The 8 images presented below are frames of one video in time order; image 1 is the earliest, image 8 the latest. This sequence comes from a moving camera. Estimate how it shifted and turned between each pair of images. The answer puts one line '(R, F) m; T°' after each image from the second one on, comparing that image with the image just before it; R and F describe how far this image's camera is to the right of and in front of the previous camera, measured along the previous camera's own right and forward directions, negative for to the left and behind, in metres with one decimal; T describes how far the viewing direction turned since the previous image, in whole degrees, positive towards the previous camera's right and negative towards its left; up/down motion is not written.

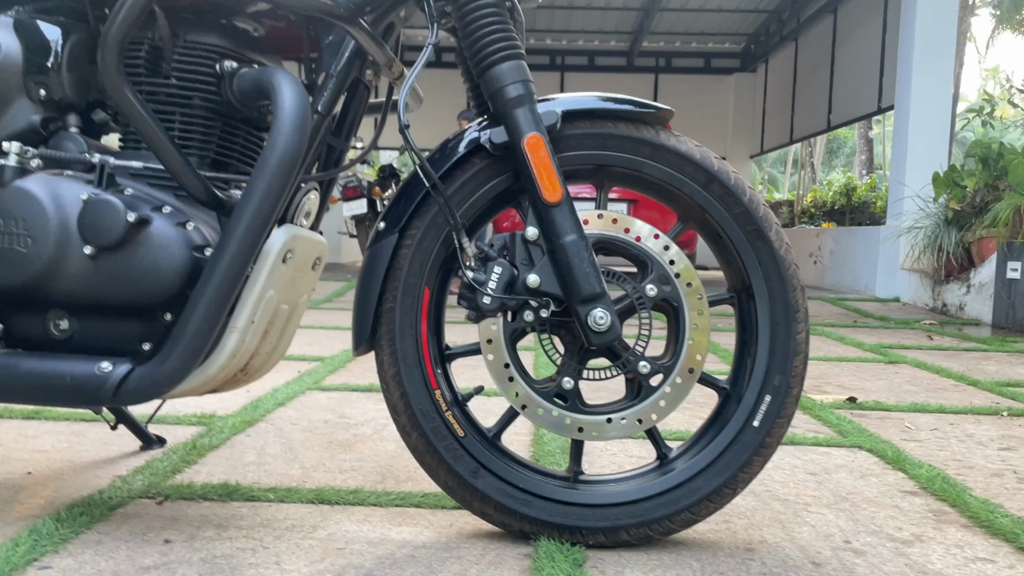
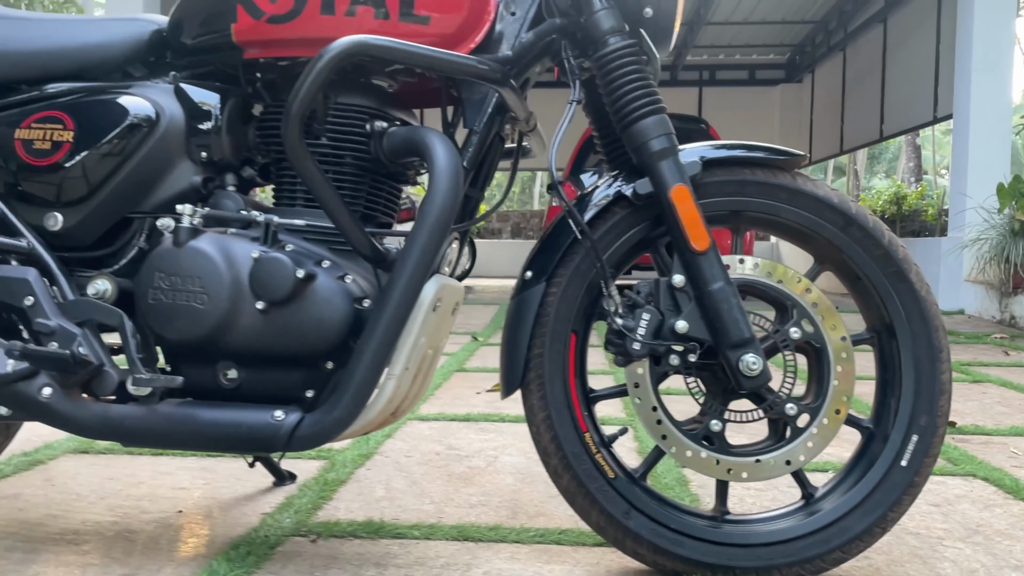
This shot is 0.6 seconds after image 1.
(-0.2, 0.0) m; -3°
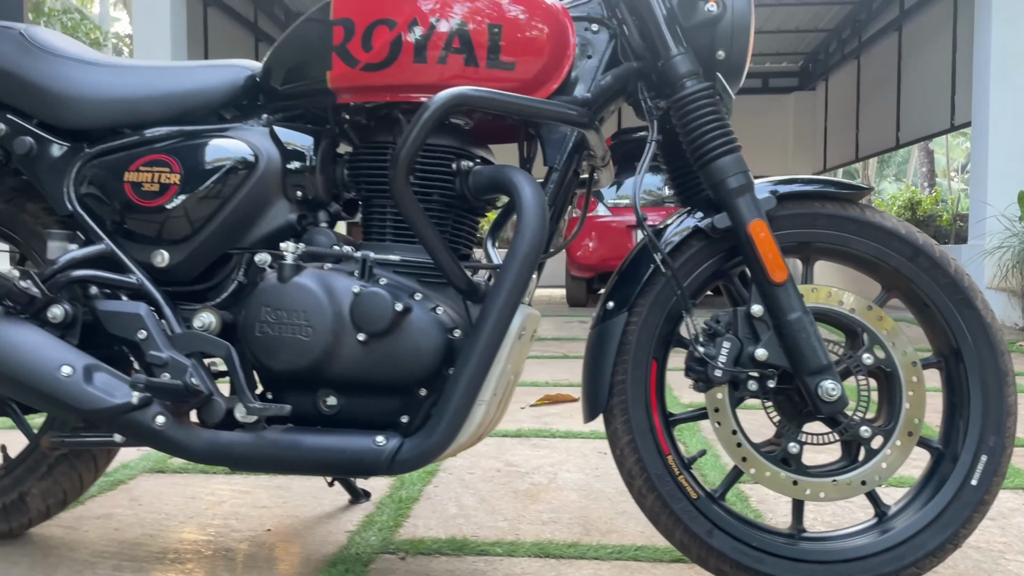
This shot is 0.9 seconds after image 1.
(-0.1, -0.1) m; -1°
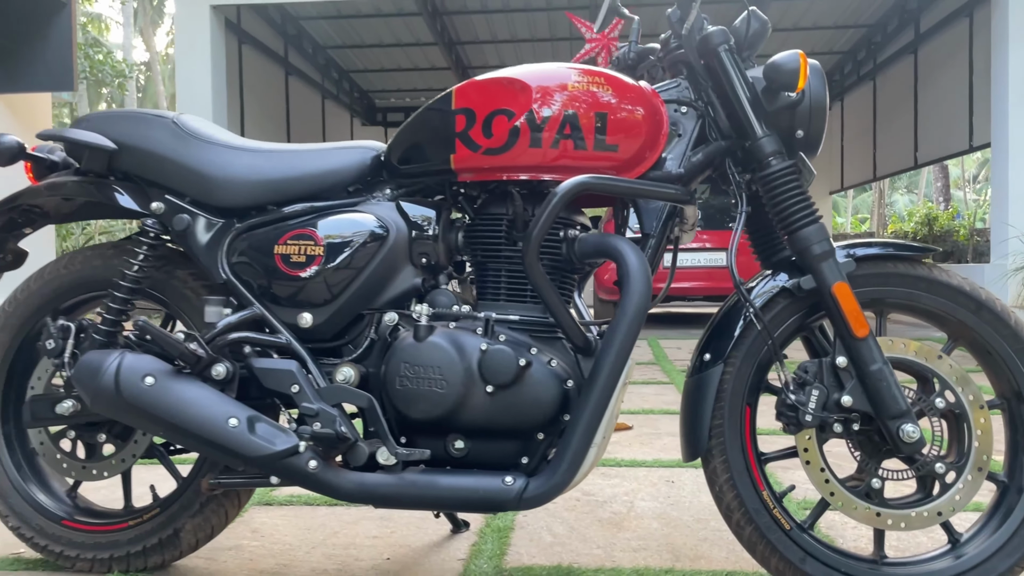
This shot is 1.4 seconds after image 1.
(-0.2, -0.2) m; -1°
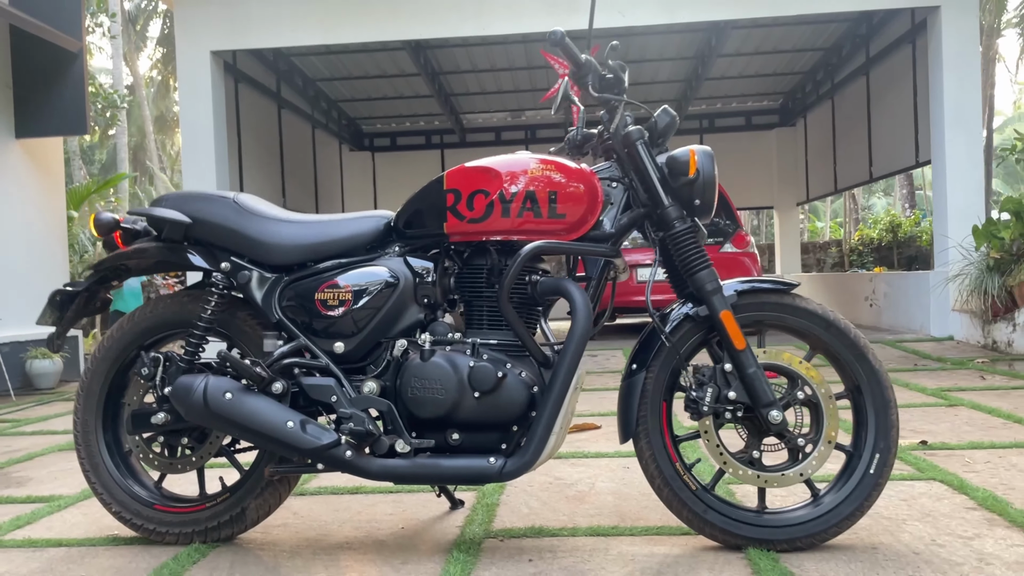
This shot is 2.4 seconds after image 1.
(0.0, -0.5) m; +1°
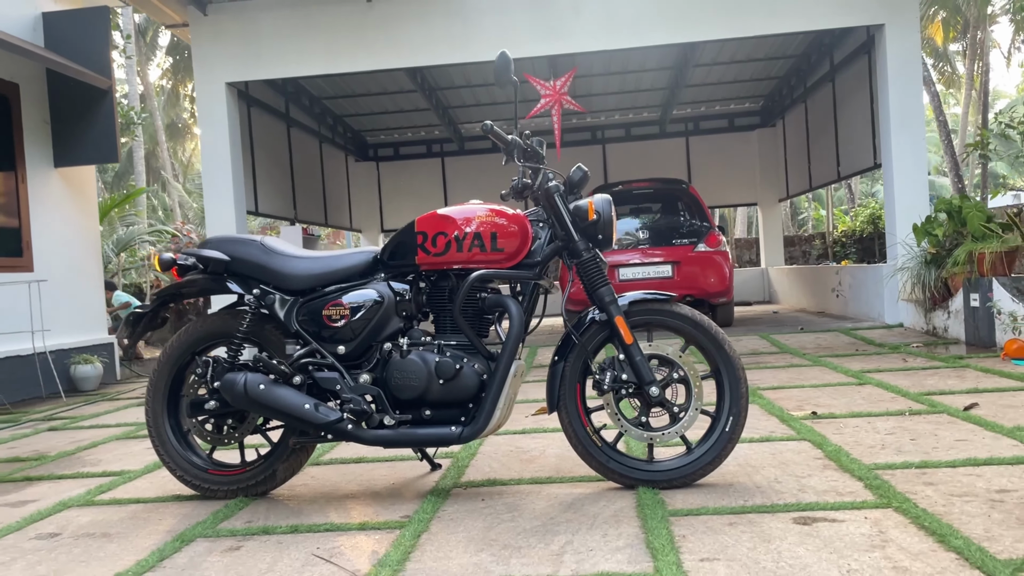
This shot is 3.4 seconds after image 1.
(+0.2, -0.7) m; -1°
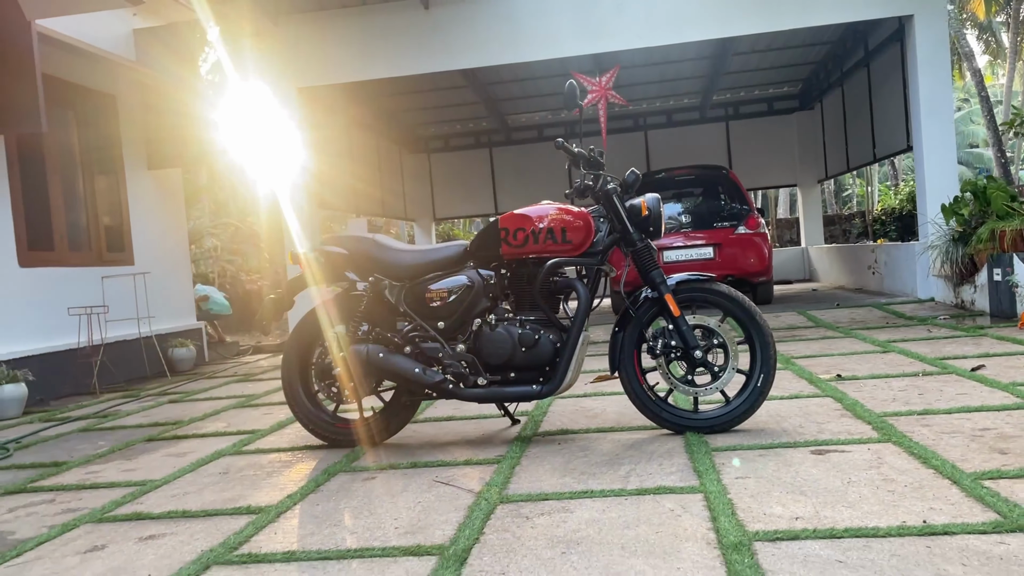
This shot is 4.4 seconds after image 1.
(-0.1, -0.6) m; -3°
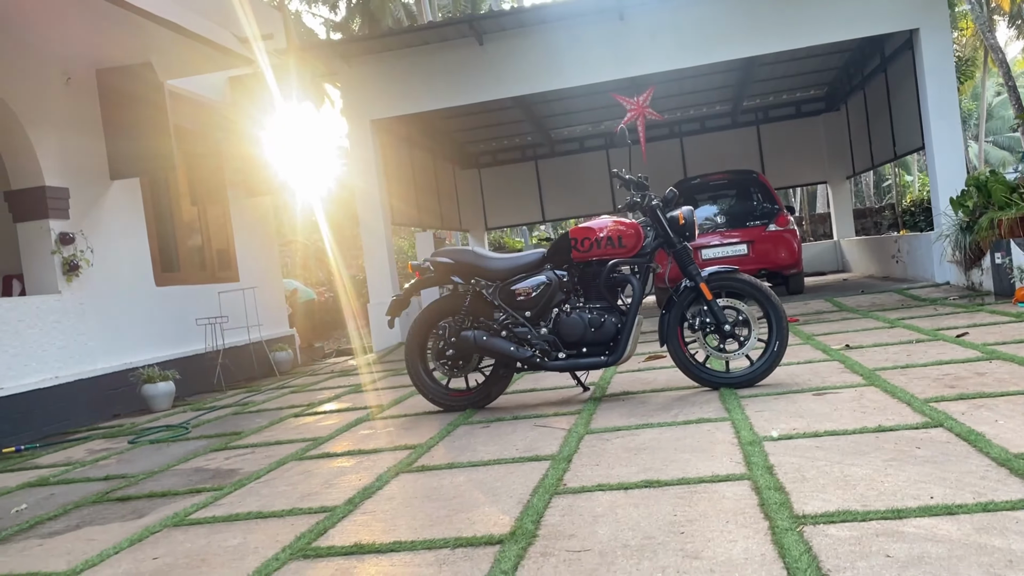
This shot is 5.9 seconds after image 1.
(-0.2, -1.0) m; -3°
